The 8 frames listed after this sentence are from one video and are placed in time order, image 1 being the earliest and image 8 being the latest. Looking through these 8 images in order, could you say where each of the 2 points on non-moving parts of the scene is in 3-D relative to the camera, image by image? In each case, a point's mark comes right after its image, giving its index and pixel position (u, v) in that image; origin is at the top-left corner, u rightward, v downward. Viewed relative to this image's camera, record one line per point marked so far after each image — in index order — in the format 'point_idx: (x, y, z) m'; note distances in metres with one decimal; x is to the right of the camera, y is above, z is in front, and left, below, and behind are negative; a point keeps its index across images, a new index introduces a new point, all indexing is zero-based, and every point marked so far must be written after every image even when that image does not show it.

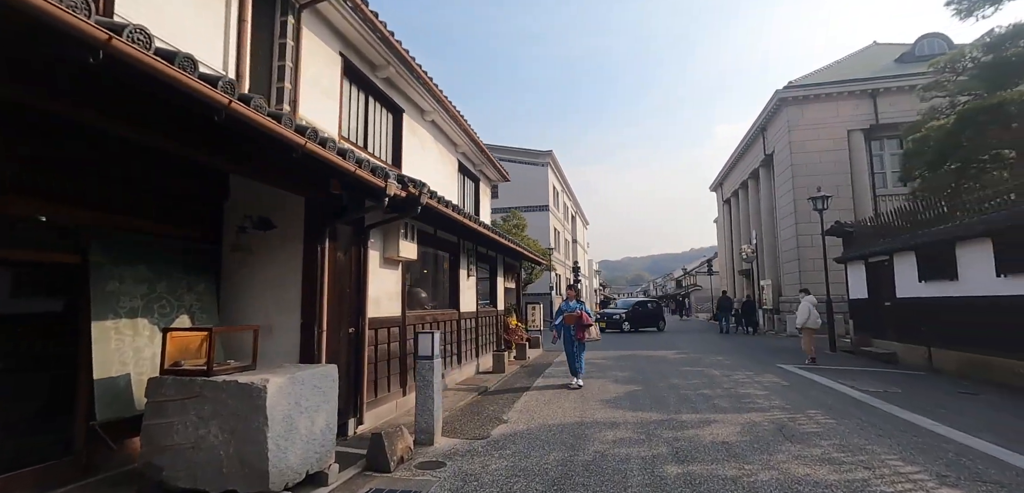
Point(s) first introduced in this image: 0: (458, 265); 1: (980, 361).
0: (-1.0, -0.4, +9.6) m
1: (+9.7, -2.3, +9.8) m
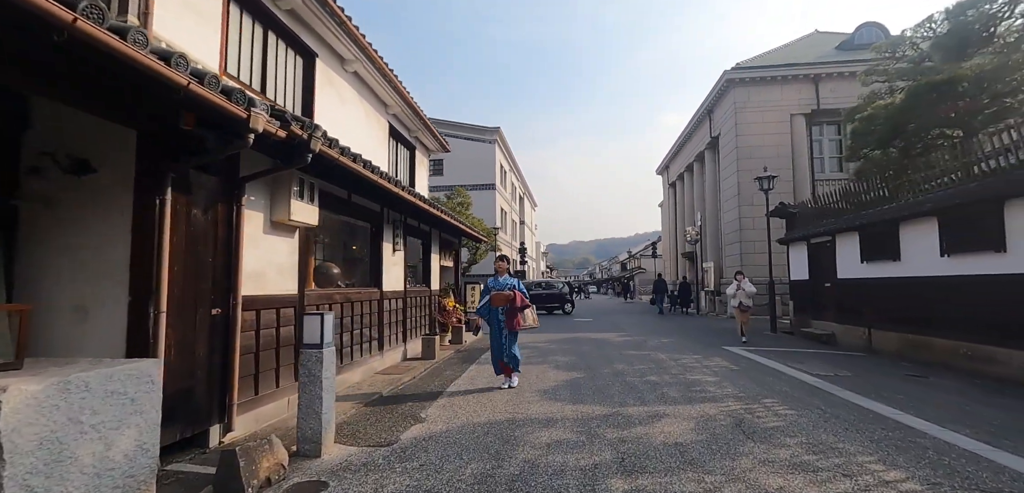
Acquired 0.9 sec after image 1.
0: (-2.2, +0.2, +8.3) m
1: (+8.3, -1.9, +9.7) m
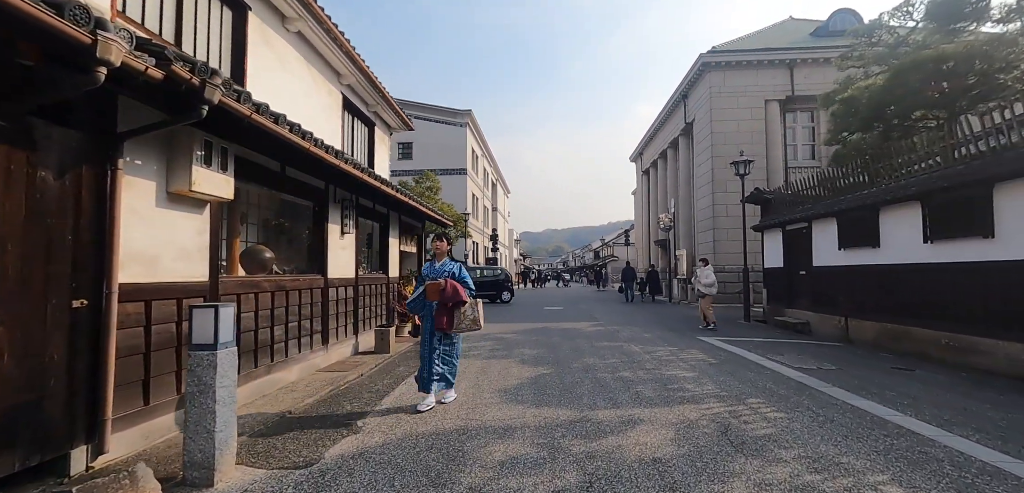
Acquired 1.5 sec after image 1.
0: (-2.8, +0.5, +7.4) m
1: (+7.6, -1.7, +9.4) m
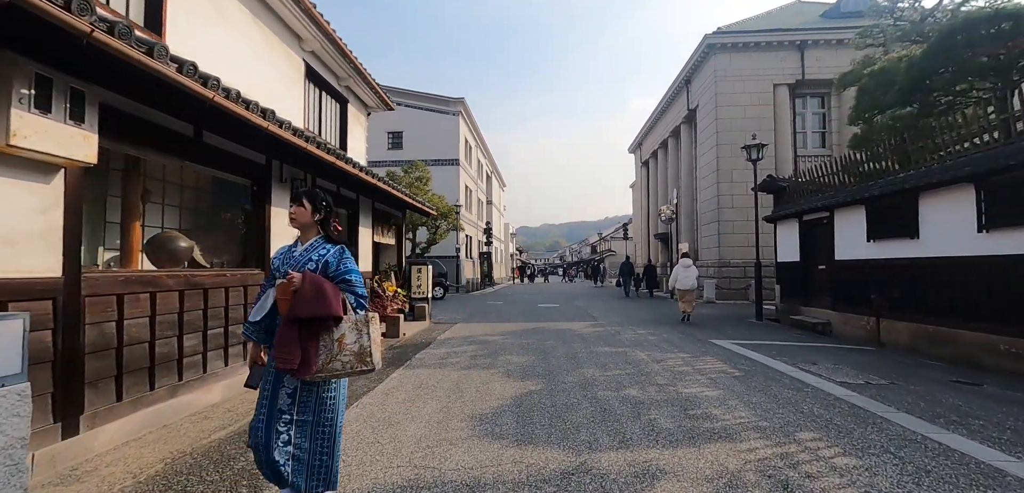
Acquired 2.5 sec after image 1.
0: (-3.1, +0.6, +6.1) m
1: (+7.4, -1.5, +8.2) m
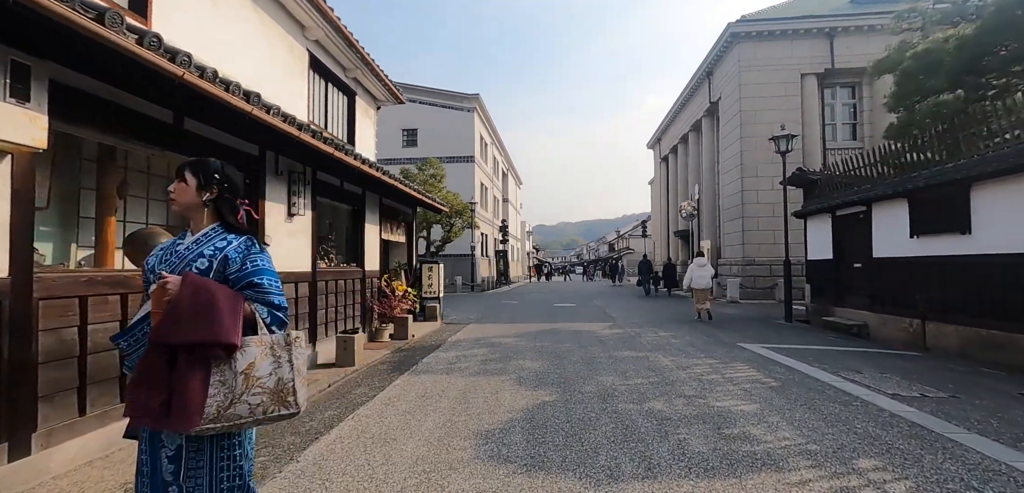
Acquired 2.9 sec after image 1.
0: (-2.9, +0.6, +5.7) m
1: (+7.6, -1.4, +7.4) m
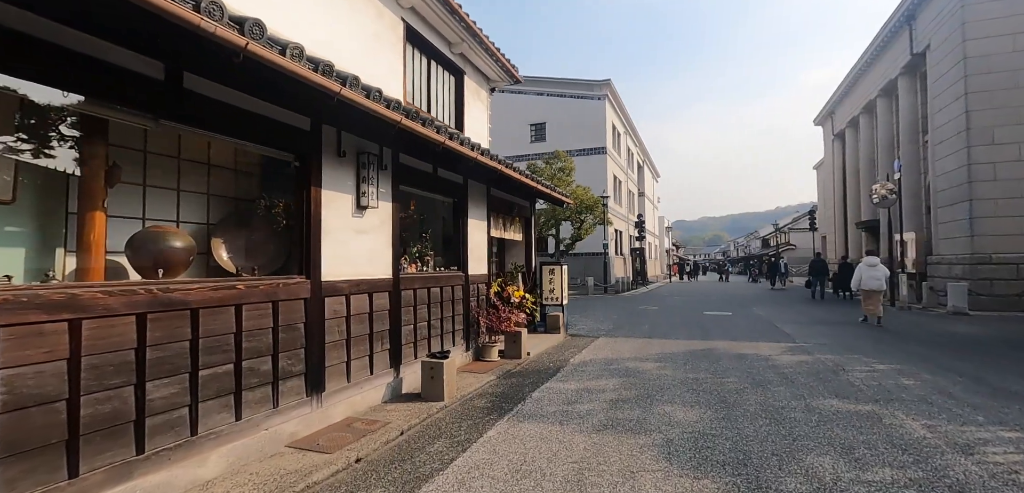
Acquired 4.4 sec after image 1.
0: (-1.7, +0.6, +4.5) m
1: (+8.9, -1.3, +3.2) m
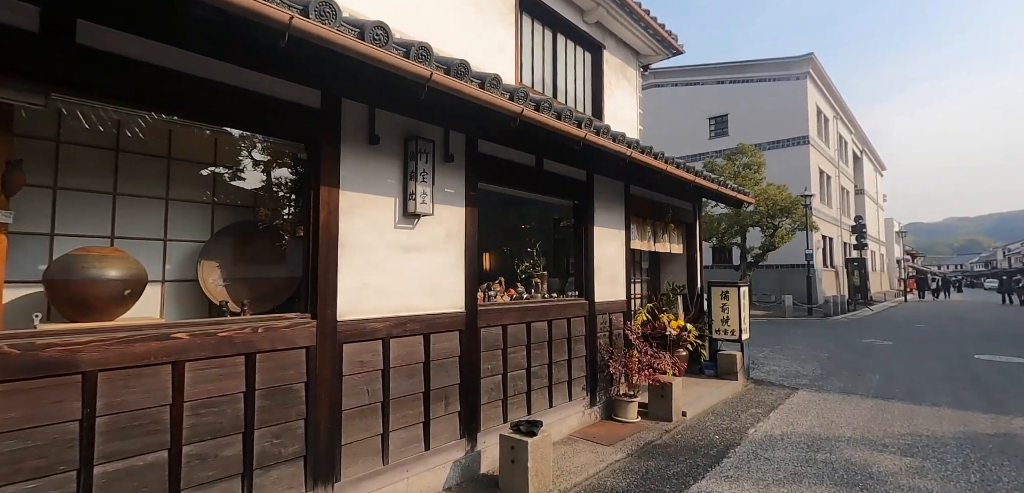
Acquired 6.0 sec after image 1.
0: (-1.1, +0.5, +3.2) m
1: (+8.4, -1.4, -1.8) m
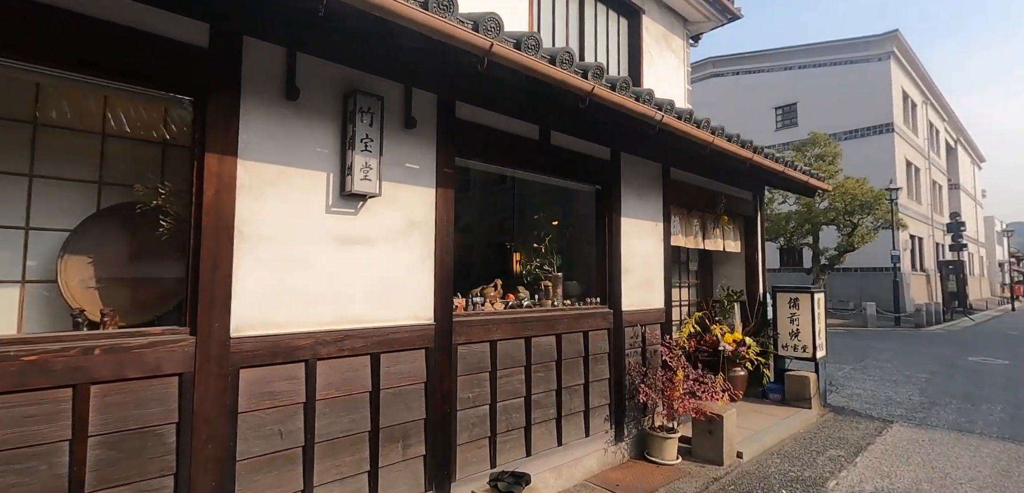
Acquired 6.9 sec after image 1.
0: (-1.2, +0.5, +2.4) m
1: (+7.6, -1.3, -3.7) m
